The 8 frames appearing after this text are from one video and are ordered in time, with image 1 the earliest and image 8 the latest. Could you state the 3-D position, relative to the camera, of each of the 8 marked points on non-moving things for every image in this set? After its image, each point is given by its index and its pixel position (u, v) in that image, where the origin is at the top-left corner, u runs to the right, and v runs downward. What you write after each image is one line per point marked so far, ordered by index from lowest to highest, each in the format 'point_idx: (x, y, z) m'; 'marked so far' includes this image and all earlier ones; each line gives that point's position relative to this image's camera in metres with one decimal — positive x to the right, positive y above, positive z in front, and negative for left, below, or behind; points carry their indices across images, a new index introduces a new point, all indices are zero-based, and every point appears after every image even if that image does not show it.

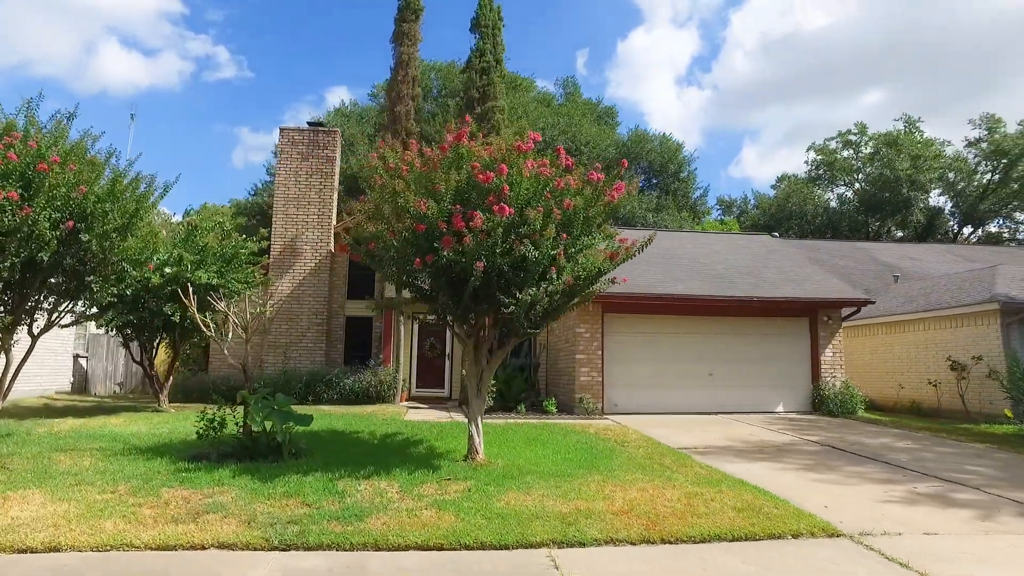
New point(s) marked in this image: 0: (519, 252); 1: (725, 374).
0: (+0.2, +0.4, +6.7) m
1: (+5.2, -2.1, +14.2) m
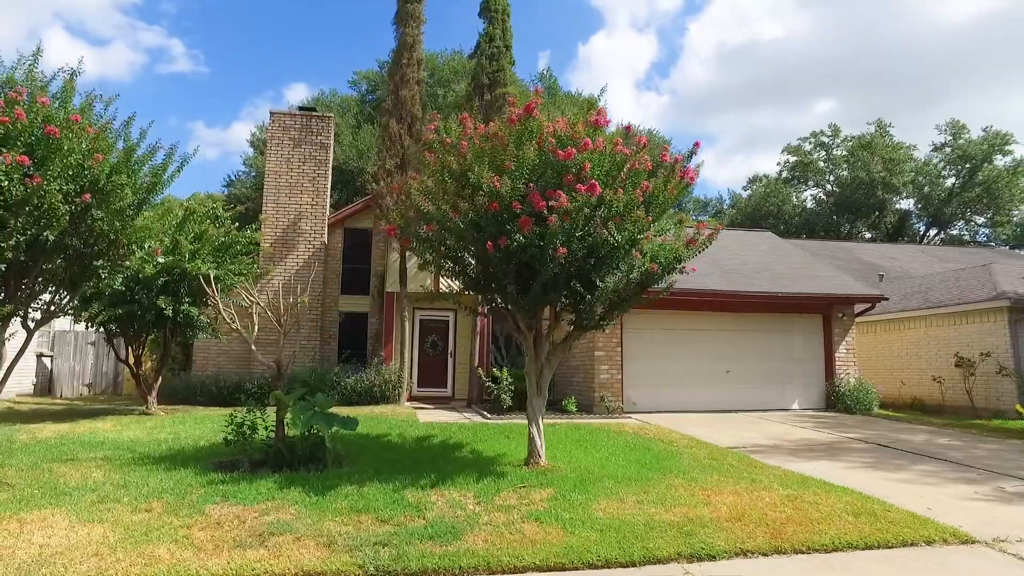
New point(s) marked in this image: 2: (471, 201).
0: (+1.0, +0.5, +6.2) m
1: (+5.5, -2.0, +13.9) m
2: (-0.3, +1.0, +6.5) m
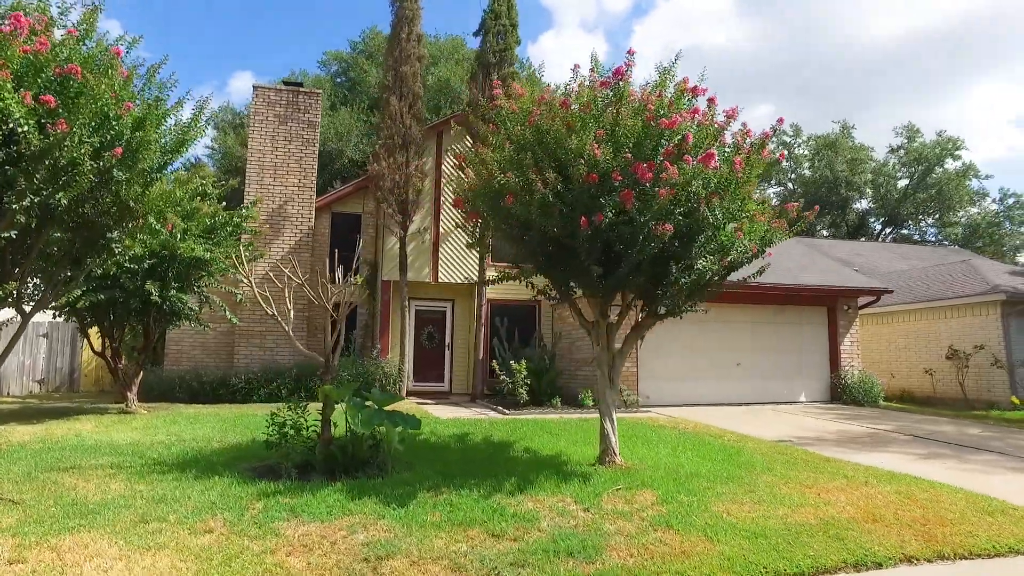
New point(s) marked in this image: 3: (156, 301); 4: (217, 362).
0: (+1.8, +0.7, +5.6) m
1: (+5.7, -1.8, +13.8) m
2: (+0.5, +1.1, +5.8) m
3: (-5.9, -0.2, +9.8) m
4: (-6.7, -1.7, +13.2) m
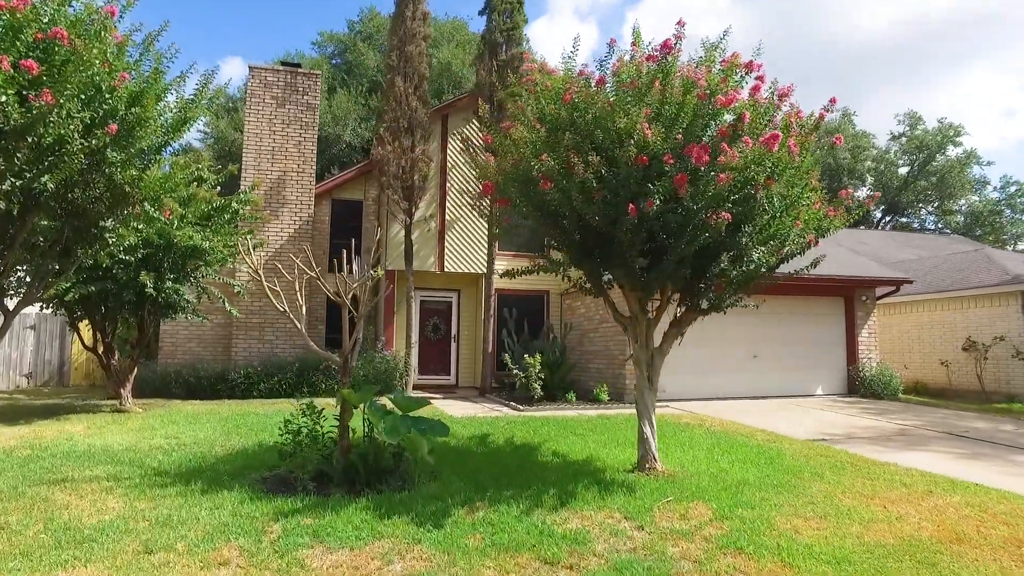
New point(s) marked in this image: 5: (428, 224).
0: (+2.2, +0.7, +5.1) m
1: (+5.9, -1.6, +13.4) m
2: (+0.8, +1.2, +5.3) m
3: (-5.7, -0.1, +9.2) m
4: (-6.4, -1.5, +12.7) m
5: (-1.9, +1.5, +13.5) m
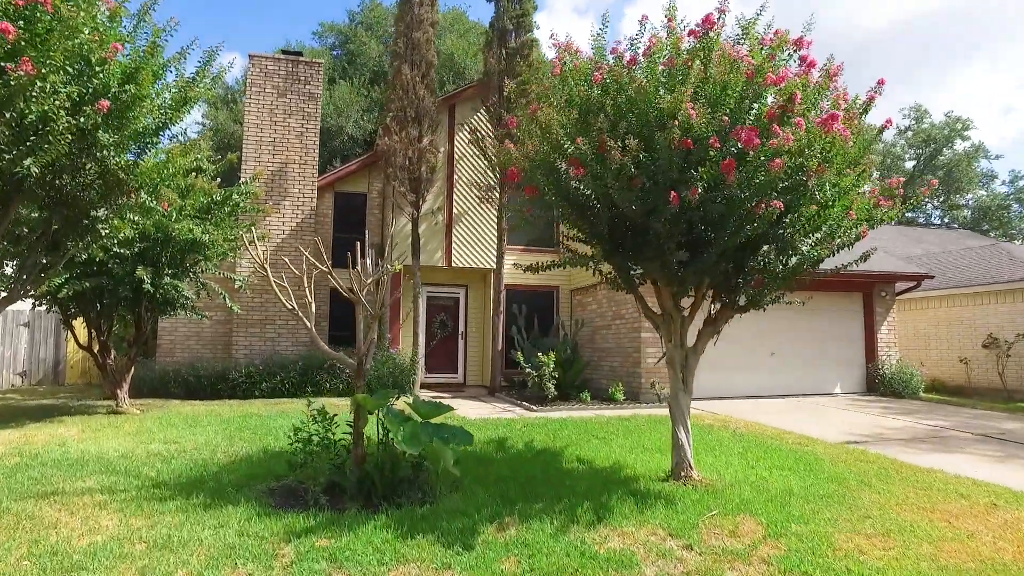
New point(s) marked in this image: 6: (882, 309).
0: (+2.4, +0.8, +4.7) m
1: (+6.1, -1.5, +13.0) m
2: (+1.1, +1.2, +4.9) m
3: (-5.5, 0.0, +8.8) m
4: (-6.2, -1.4, +12.2) m
5: (-1.7, +1.6, +13.0) m
6: (+8.6, -0.5, +13.5) m
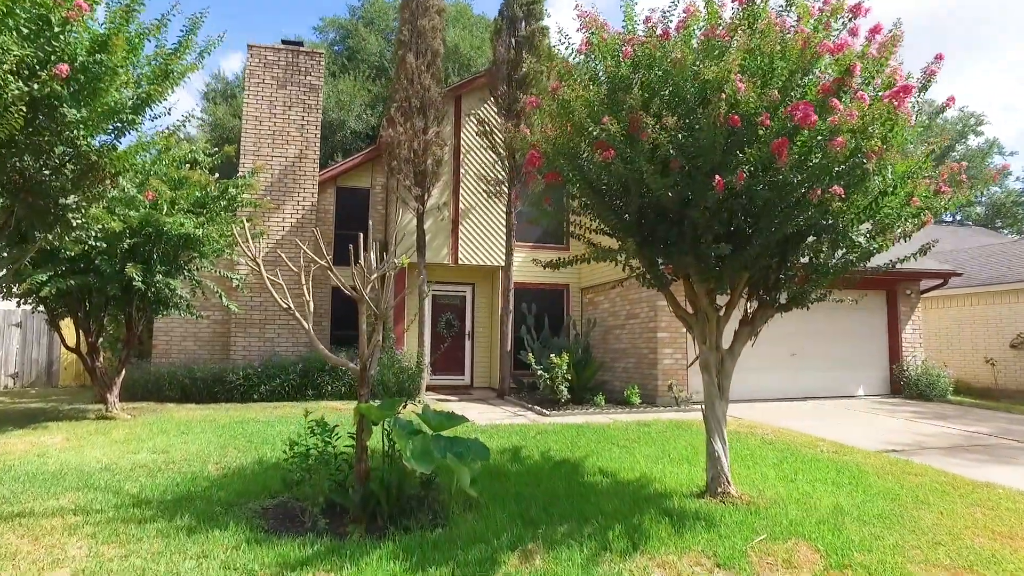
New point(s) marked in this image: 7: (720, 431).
0: (+2.6, +0.8, +4.2) m
1: (+6.3, -1.4, +12.4) m
2: (+1.2, +1.3, +4.4) m
3: (-5.3, 0.0, +8.3) m
4: (-6.0, -1.3, +11.8) m
5: (-1.5, +1.6, +12.5) m
6: (+8.7, -0.4, +13.0) m
7: (+1.8, -1.2, +5.0) m
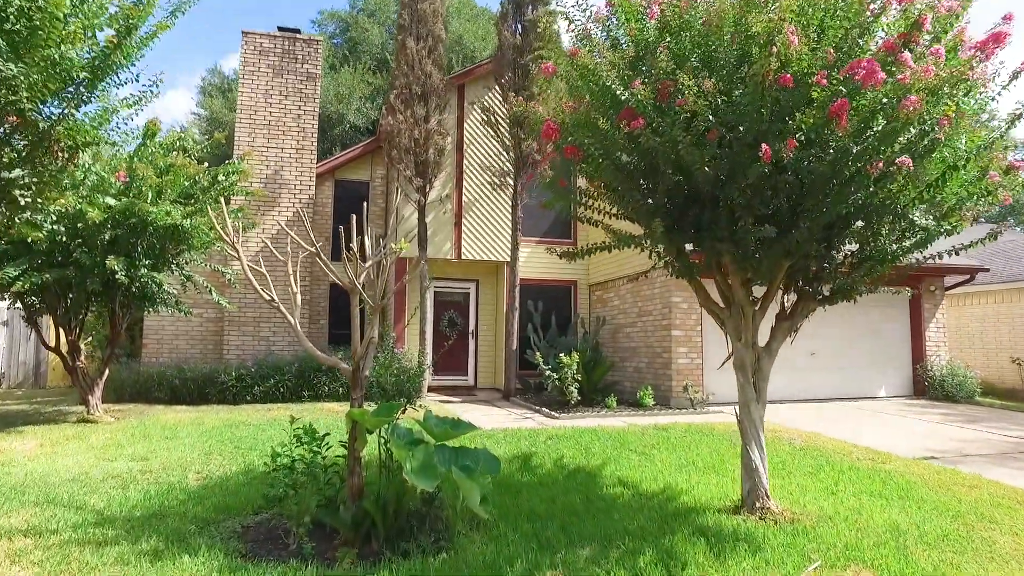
0: (+2.6, +0.9, +3.6) m
1: (+6.4, -1.4, +11.9) m
2: (+1.3, +1.3, +3.8) m
3: (-5.2, +0.1, +7.8) m
4: (-5.9, -1.3, +11.2) m
5: (-1.4, +1.7, +12.0) m
6: (+8.9, -0.4, +12.4) m
7: (+1.9, -1.1, +4.4) m
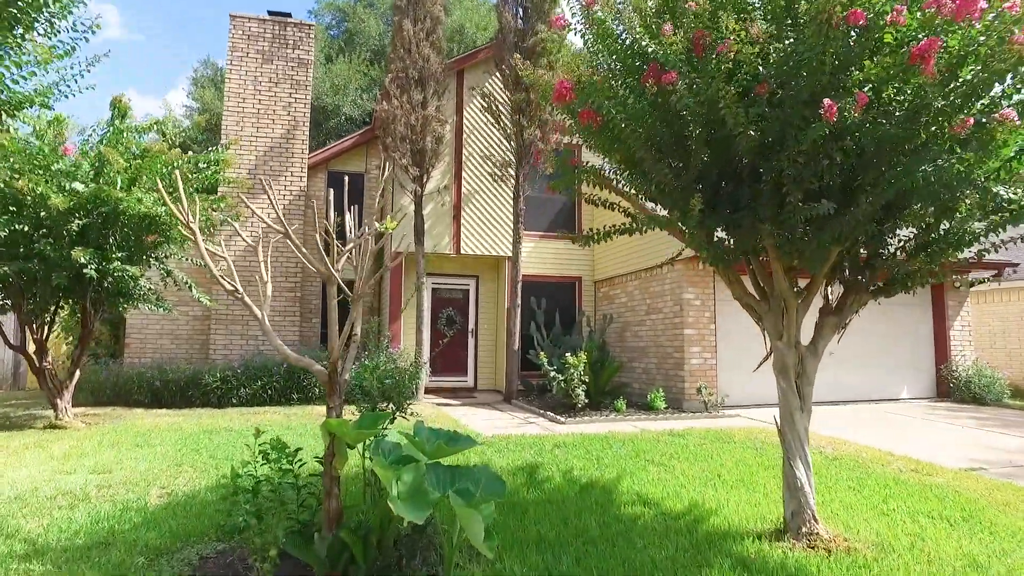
0: (+2.7, +1.0, +3.0) m
1: (+6.4, -1.3, +11.2) m
2: (+1.3, +1.4, +3.2) m
3: (-5.1, +0.1, +7.2) m
4: (-5.9, -1.2, +10.6) m
5: (-1.4, +1.8, +11.4) m
6: (+8.9, -0.3, +11.8) m
7: (+1.9, -1.1, +3.8) m
